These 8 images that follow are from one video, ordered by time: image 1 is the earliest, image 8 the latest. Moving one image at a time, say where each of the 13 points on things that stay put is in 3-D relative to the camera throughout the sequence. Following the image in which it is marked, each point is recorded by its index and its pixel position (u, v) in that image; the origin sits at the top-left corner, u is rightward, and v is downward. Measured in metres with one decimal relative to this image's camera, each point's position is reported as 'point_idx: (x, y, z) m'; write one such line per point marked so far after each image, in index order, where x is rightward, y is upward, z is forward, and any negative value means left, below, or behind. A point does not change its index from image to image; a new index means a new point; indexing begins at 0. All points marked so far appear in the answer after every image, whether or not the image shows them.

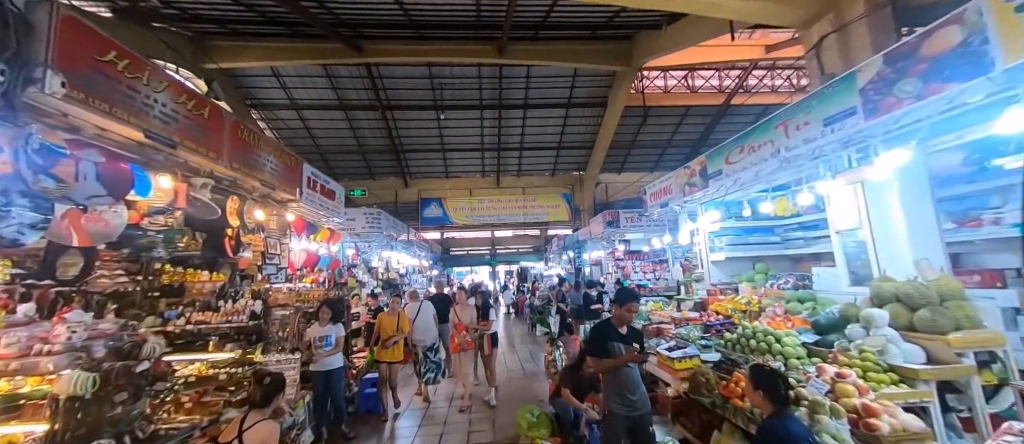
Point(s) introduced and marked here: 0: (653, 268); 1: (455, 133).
0: (+3.4, -1.1, +8.2) m
1: (-1.5, +2.3, +8.9) m
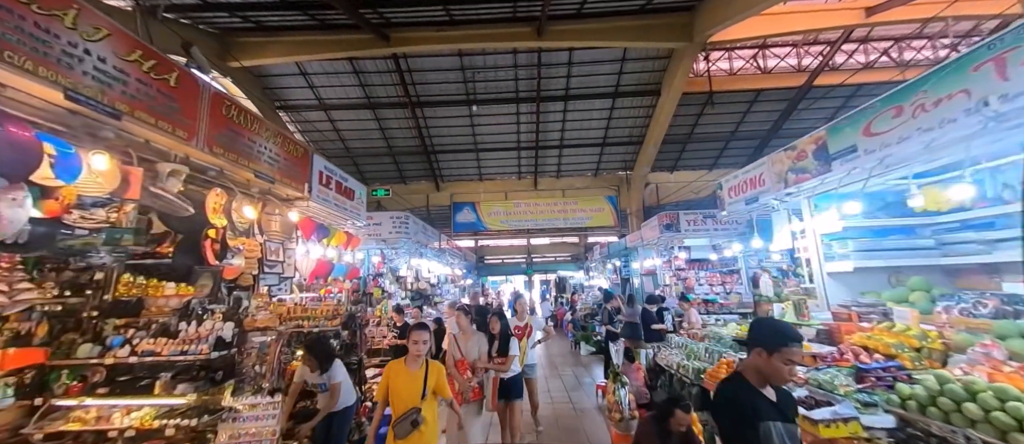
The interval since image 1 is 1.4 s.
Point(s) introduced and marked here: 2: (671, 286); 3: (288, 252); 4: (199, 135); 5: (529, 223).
0: (+4.3, -1.2, +6.9) m
1: (-0.5, +2.2, +8.2) m
2: (+3.4, -1.4, +7.3) m
3: (-2.1, -0.3, +3.3) m
4: (-2.0, +0.5, +2.2) m
5: (+0.4, 0.0, +8.9) m
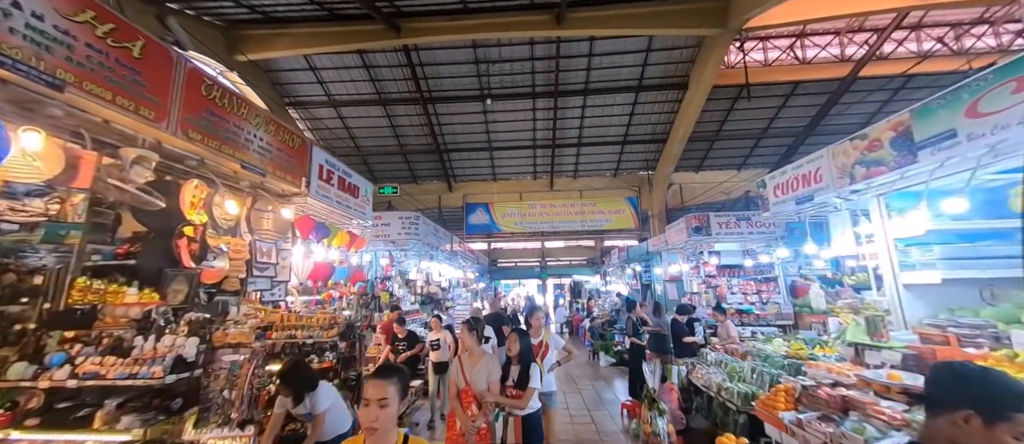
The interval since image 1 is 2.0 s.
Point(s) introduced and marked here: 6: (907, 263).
0: (+4.5, -1.2, +6.4) m
1: (-0.2, +2.1, +7.9) m
2: (+3.7, -1.4, +6.7) m
3: (-2.0, -0.3, +3.0) m
4: (-1.9, +0.6, +1.9) m
5: (+0.8, -0.1, +8.5) m
6: (+3.2, -0.3, +2.8) m
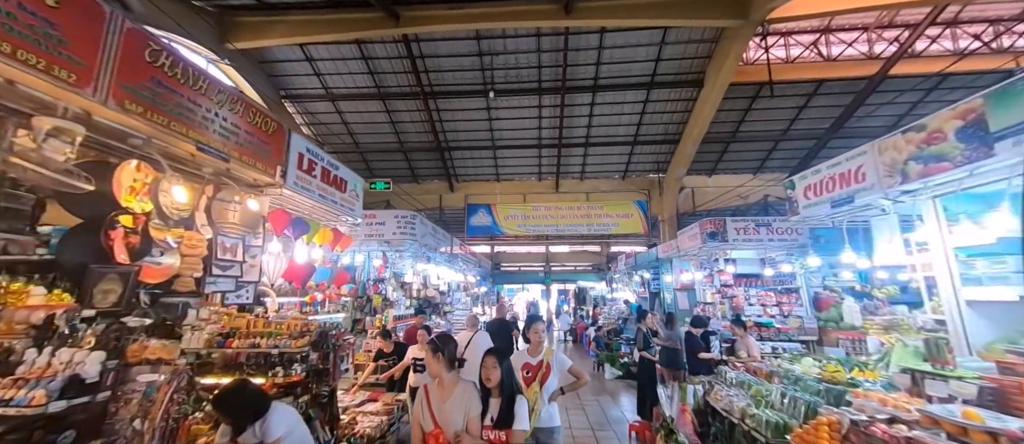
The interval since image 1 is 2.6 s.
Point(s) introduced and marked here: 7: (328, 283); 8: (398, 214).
0: (+4.6, -1.3, +5.9) m
1: (-0.1, +2.1, +7.5) m
2: (+3.7, -1.5, +6.3) m
3: (-2.0, -0.2, +2.6) m
4: (-1.9, +0.6, +1.6) m
5: (+0.9, -0.2, +8.1) m
6: (+3.1, -0.4, +2.3) m
7: (-2.2, -0.7, +4.1) m
8: (-1.7, +0.1, +5.2) m
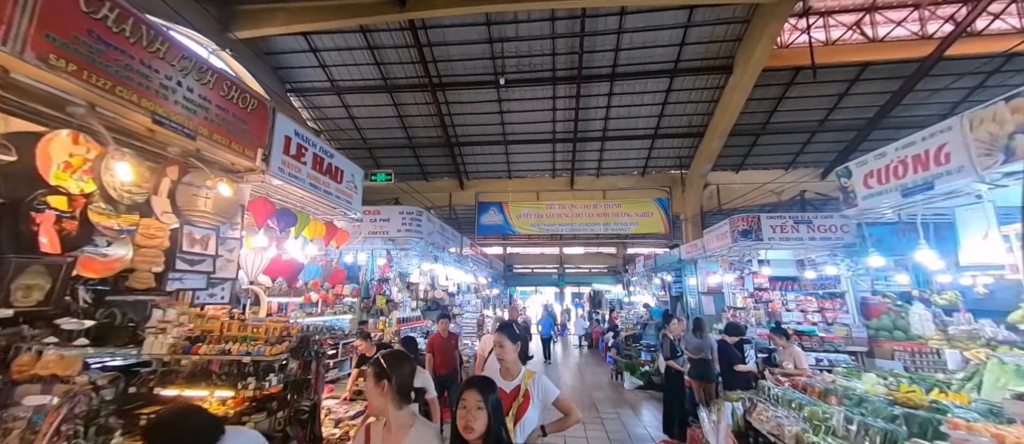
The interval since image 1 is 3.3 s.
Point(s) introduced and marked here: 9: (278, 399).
0: (+4.7, -1.3, +5.4) m
1: (+0.2, +2.1, +7.2) m
2: (+3.9, -1.5, +5.8) m
3: (-1.9, -0.1, +2.3) m
4: (-1.9, +0.7, +1.3) m
5: (+1.2, -0.1, +7.7) m
6: (+3.2, -0.3, +1.8) m
7: (-2.1, -0.7, +3.8) m
8: (-1.6, +0.2, +4.9) m
9: (-1.4, -1.0, +2.0) m
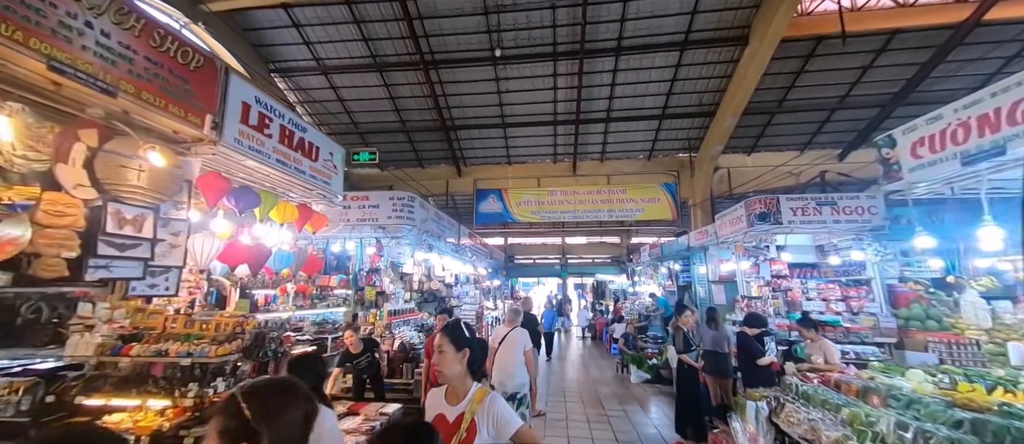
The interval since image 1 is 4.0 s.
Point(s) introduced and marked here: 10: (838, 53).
0: (+4.7, -1.0, +5.0) m
1: (+0.1, +2.4, +6.7) m
2: (+3.9, -1.2, +5.4) m
3: (-2.0, 0.0, +2.0) m
4: (-1.9, +0.8, +0.9) m
5: (+1.2, +0.2, +7.3) m
6: (+3.1, -0.1, +1.5) m
7: (-2.1, -0.5, +3.5) m
8: (-1.6, +0.4, +4.6) m
9: (-1.4, -0.9, +1.7) m
10: (+5.1, +2.7, +5.4) m
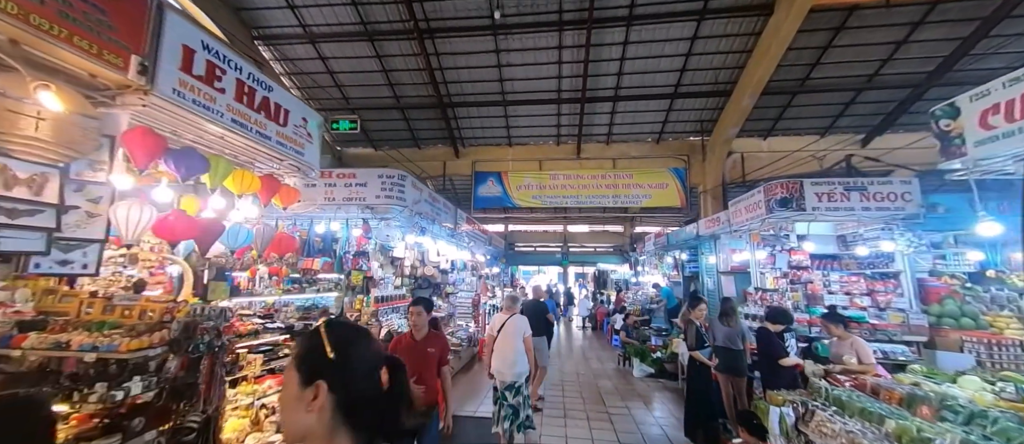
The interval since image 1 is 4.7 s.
0: (+4.7, -0.9, +4.6) m
1: (+0.2, +2.7, +6.3) m
2: (+3.9, -1.0, +5.0) m
3: (-2.0, +0.2, +1.6) m
4: (-2.0, +1.0, +0.5) m
5: (+1.1, +0.5, +7.0) m
6: (+3.1, -0.1, +1.1) m
7: (-2.2, -0.3, +3.2) m
8: (-1.6, +0.6, +4.2) m
9: (-1.5, -0.8, +1.4) m
10: (+5.2, +2.8, +4.9) m
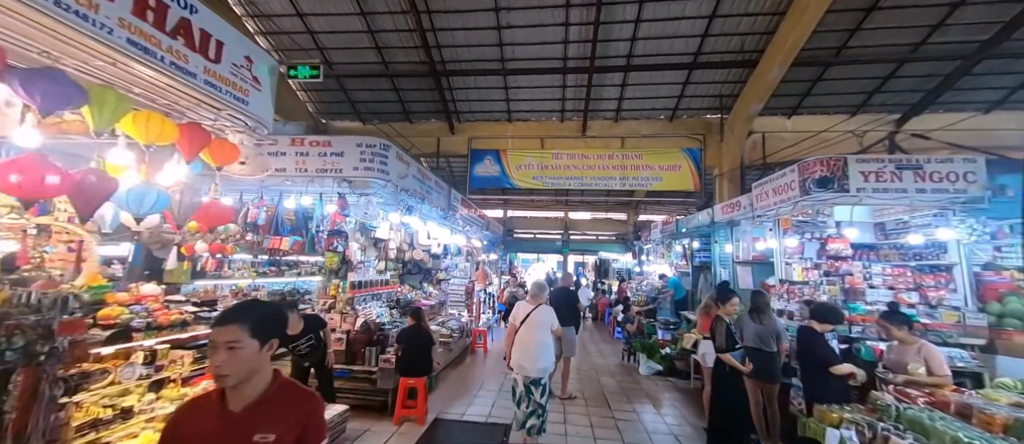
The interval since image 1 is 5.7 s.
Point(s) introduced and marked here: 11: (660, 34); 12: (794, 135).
0: (+4.6, -0.7, +4.1) m
1: (+0.2, +3.0, +5.6) m
2: (+3.8, -0.8, +4.5) m
3: (-2.1, +0.3, +1.1) m
4: (-2.0, +1.1, -0.1) m
5: (+1.1, +0.8, +6.4) m
6: (+3.1, 0.0, +0.5) m
7: (-2.2, 0.0, +2.6) m
8: (-1.6, +0.9, +3.6) m
9: (-1.5, -0.6, +0.9) m
10: (+5.2, +3.0, +4.3) m
11: (+2.3, +2.9, +5.4) m
12: (+5.5, +1.7, +6.7) m
